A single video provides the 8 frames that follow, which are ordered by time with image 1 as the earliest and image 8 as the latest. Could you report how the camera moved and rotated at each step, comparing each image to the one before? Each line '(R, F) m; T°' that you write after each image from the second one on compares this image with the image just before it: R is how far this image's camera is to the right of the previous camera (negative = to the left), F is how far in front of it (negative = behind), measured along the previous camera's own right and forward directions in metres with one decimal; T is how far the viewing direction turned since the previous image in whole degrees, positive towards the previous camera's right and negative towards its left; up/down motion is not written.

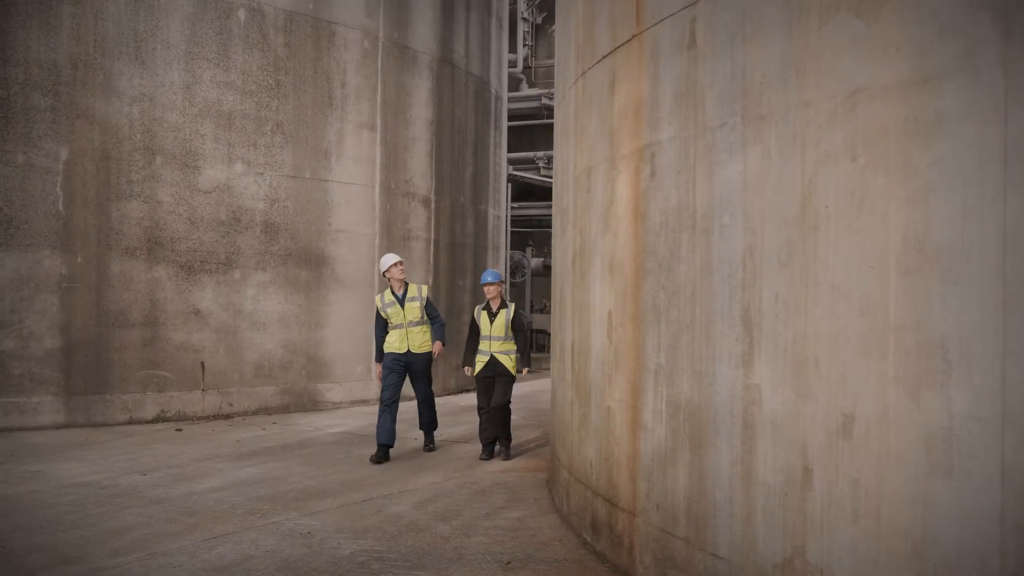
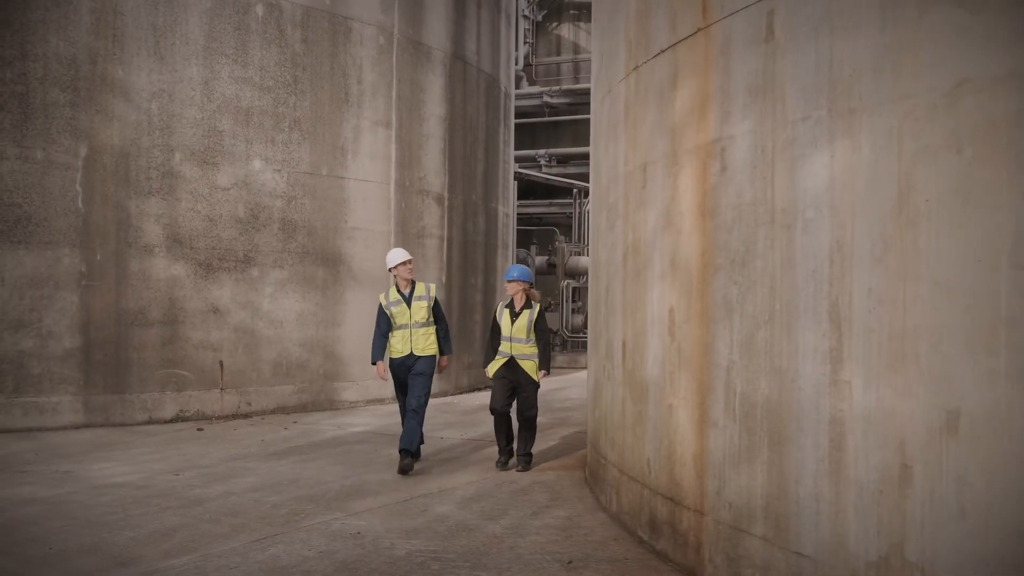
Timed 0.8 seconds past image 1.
(-0.3, 0.0) m; 0°
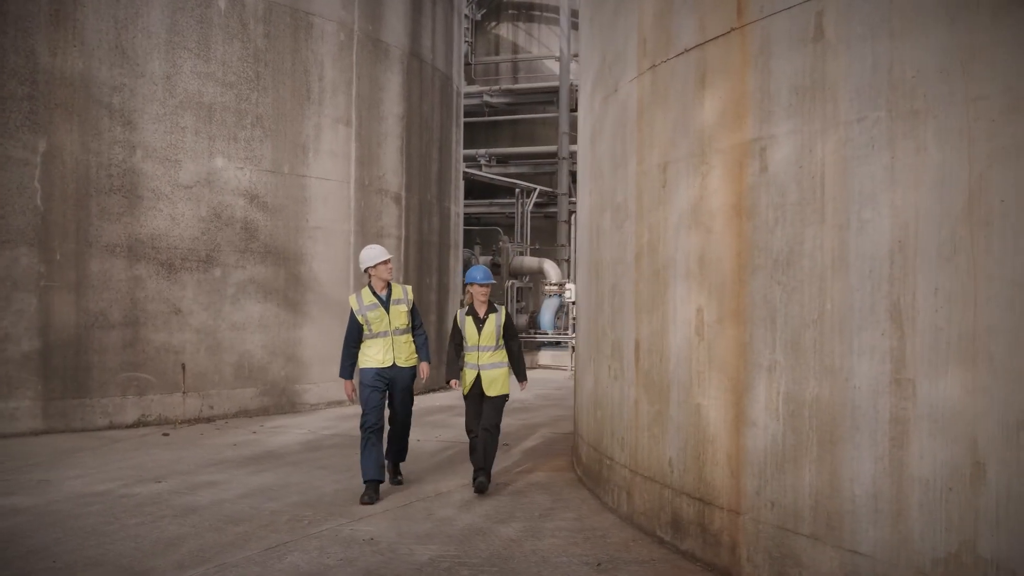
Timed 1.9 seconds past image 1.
(-0.4, +0.1) m; +4°
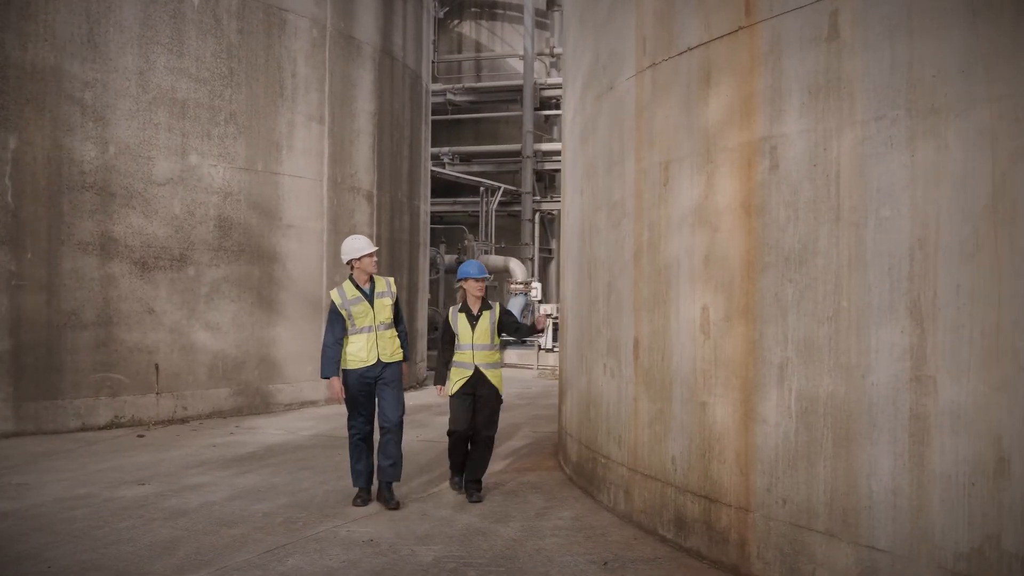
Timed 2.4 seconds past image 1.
(-0.2, 0.0) m; +2°
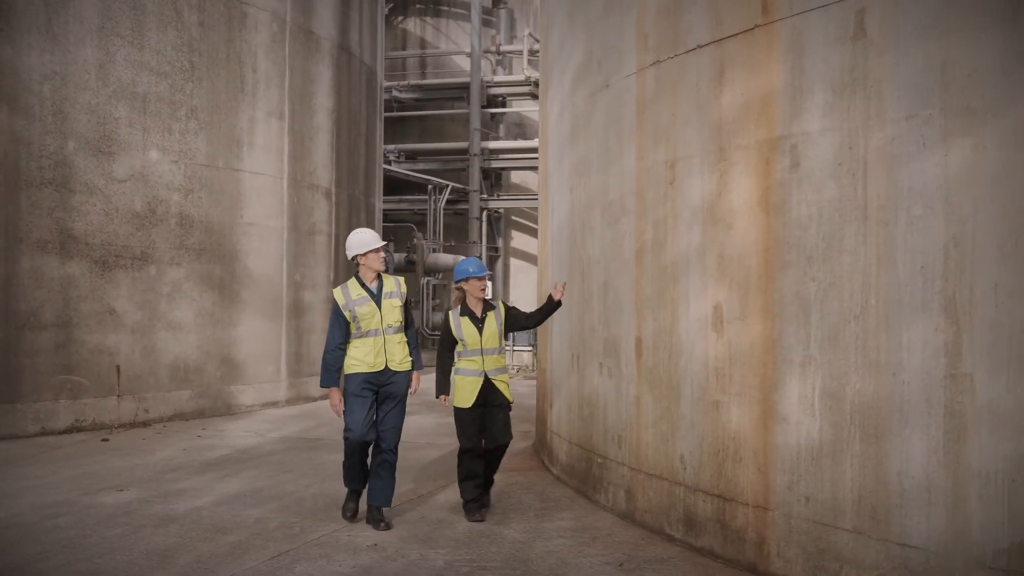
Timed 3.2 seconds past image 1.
(-0.3, +0.1) m; +3°
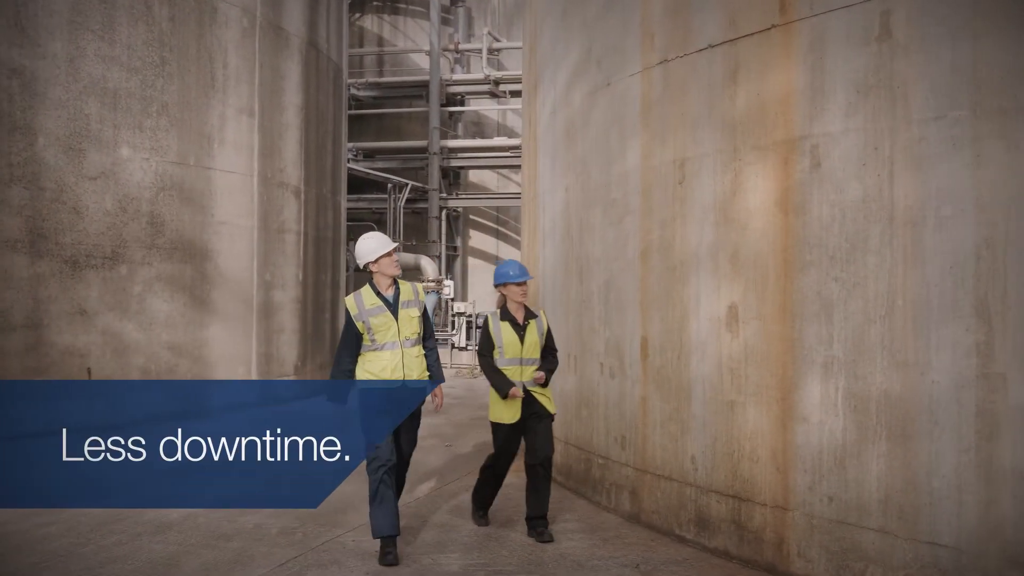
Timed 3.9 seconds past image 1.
(-0.2, +0.1) m; +2°
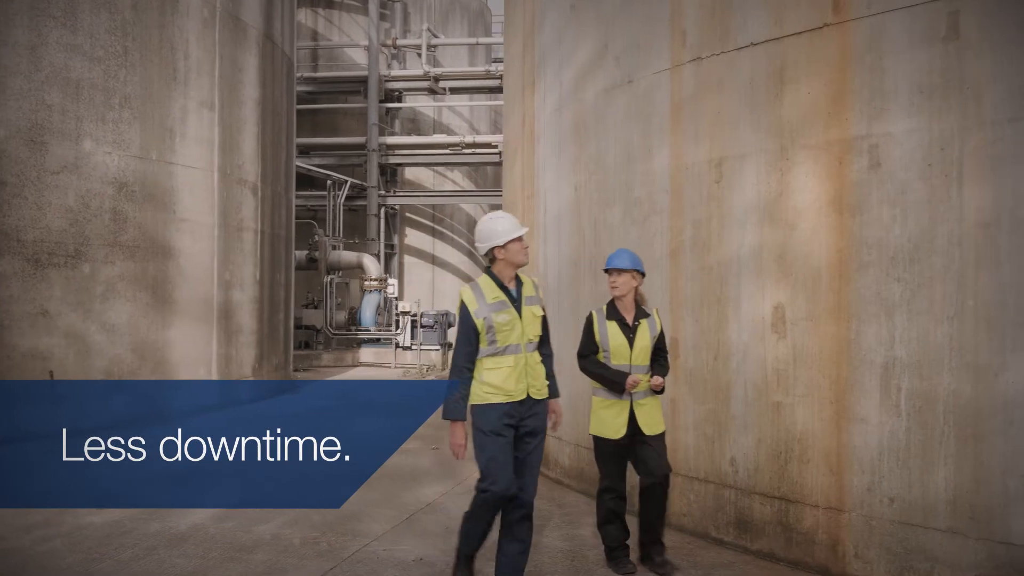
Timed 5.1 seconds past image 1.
(-0.5, +0.1) m; +3°
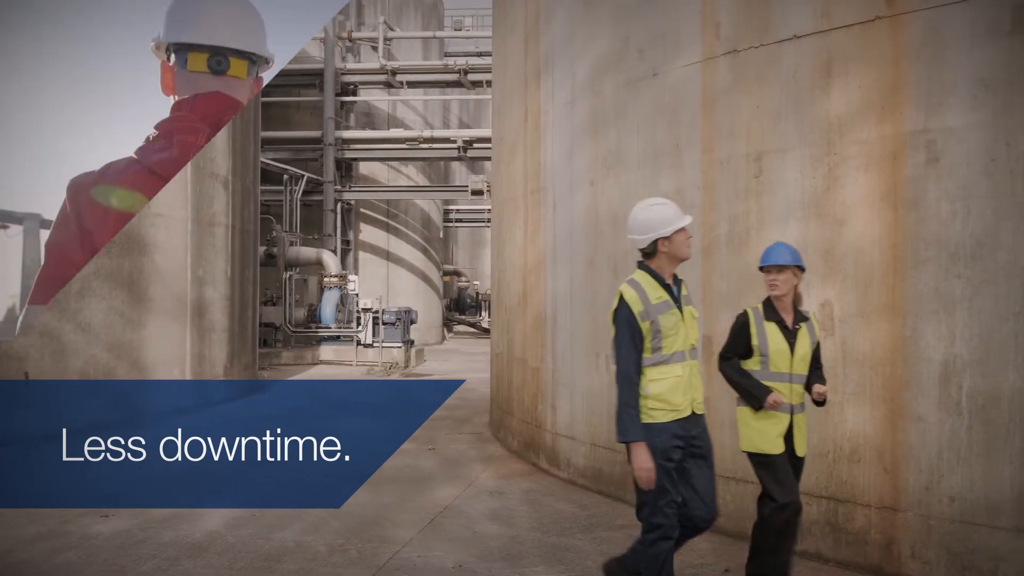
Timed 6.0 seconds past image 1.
(-0.4, +0.1) m; +2°
